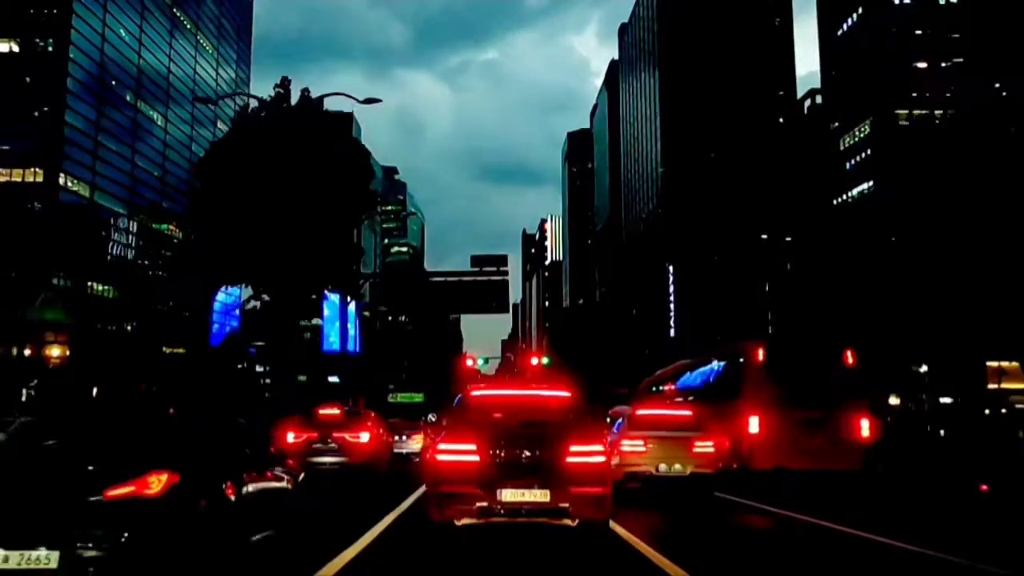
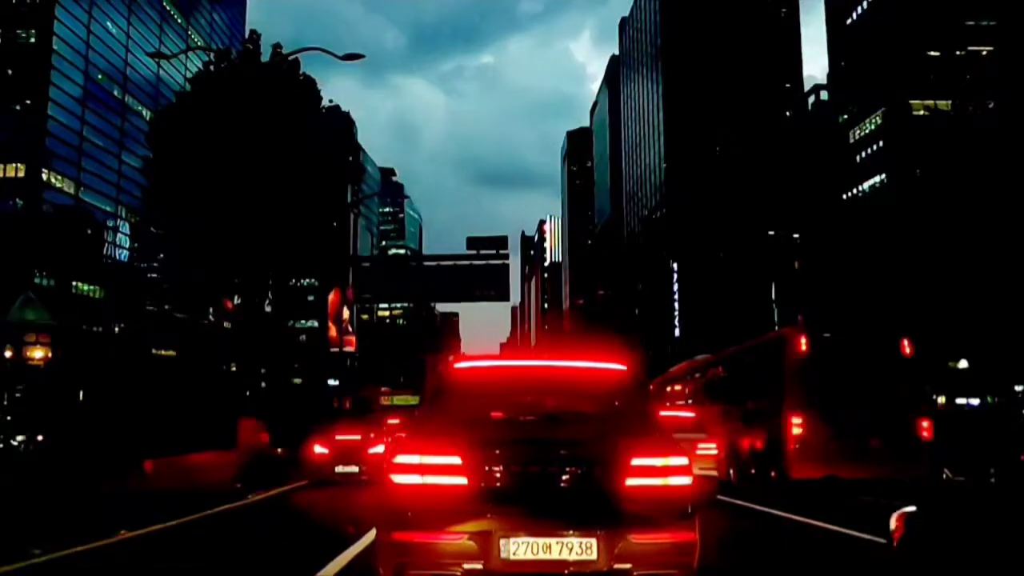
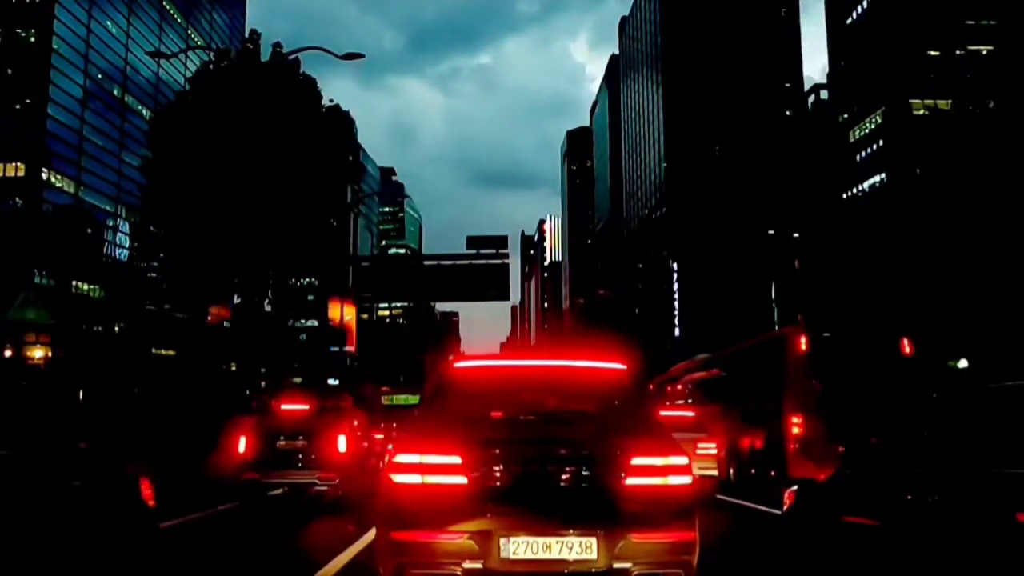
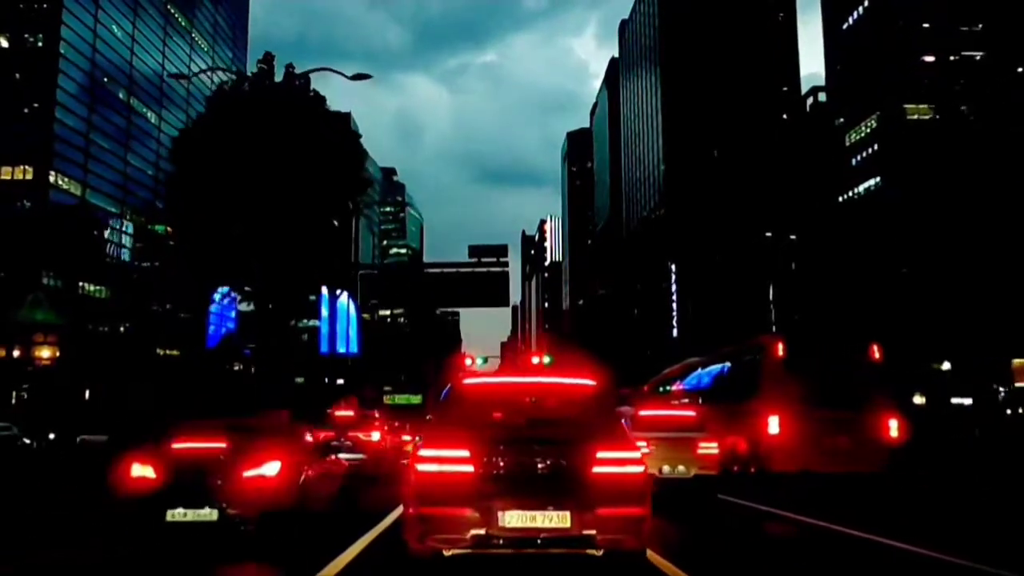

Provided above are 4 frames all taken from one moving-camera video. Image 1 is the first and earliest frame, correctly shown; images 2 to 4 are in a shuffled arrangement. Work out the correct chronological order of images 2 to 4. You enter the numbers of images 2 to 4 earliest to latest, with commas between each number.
4, 2, 3
